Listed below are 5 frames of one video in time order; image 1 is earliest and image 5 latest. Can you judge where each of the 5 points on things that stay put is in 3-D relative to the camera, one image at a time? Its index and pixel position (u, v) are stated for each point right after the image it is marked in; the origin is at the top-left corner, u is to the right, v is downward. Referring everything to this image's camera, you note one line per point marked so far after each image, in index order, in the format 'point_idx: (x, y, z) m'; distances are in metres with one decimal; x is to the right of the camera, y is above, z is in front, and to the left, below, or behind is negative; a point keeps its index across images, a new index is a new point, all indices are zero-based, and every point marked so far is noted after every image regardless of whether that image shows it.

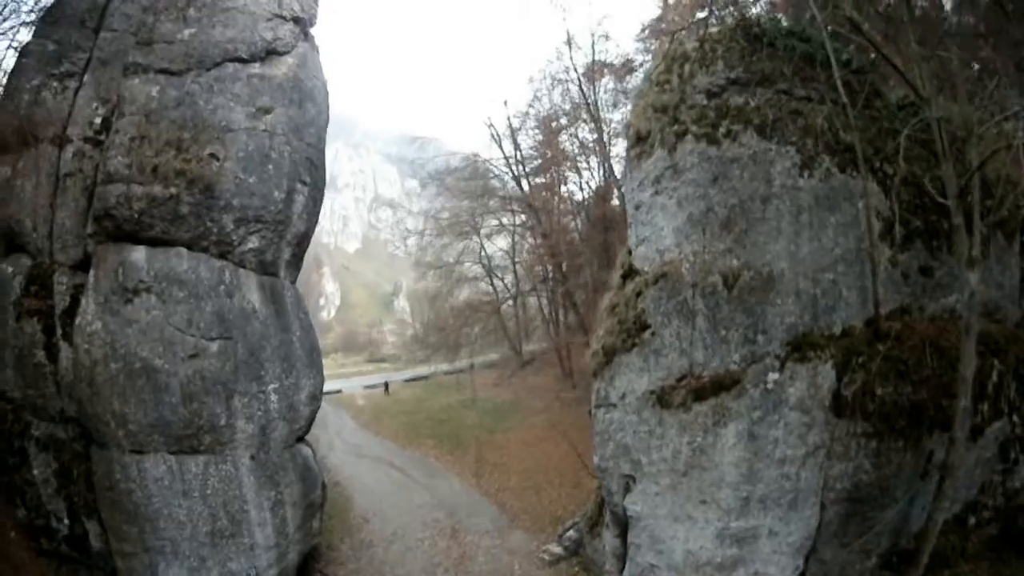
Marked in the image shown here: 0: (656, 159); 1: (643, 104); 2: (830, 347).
0: (+1.6, +1.4, +8.7) m
1: (+1.6, +2.0, +9.1) m
2: (+3.3, -0.6, +8.0) m
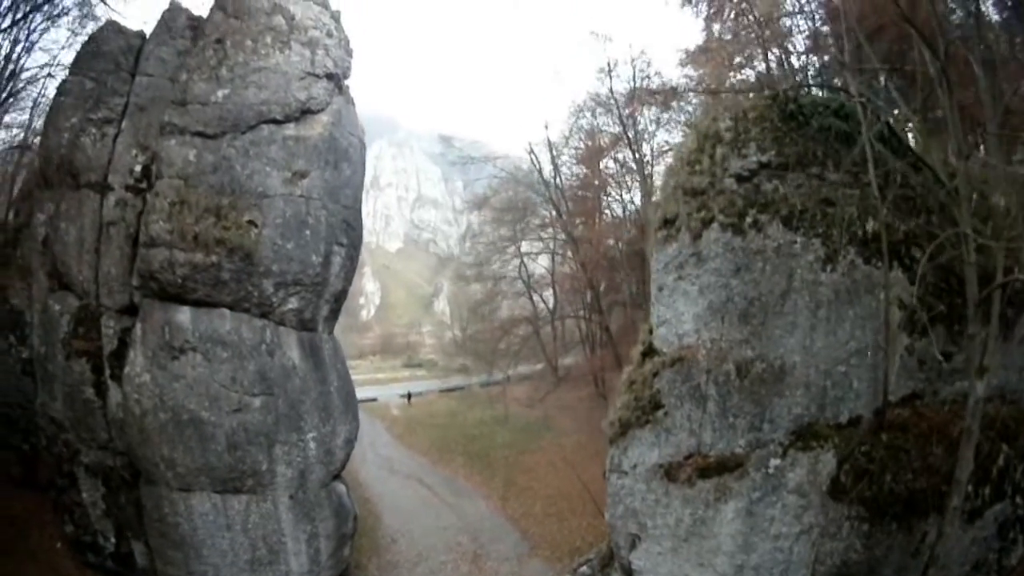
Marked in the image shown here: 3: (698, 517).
0: (+1.9, +0.5, +9.0) m
1: (+1.9, +1.2, +9.3) m
2: (+3.5, -1.6, +8.4) m
3: (+2.0, -2.5, +8.6) m
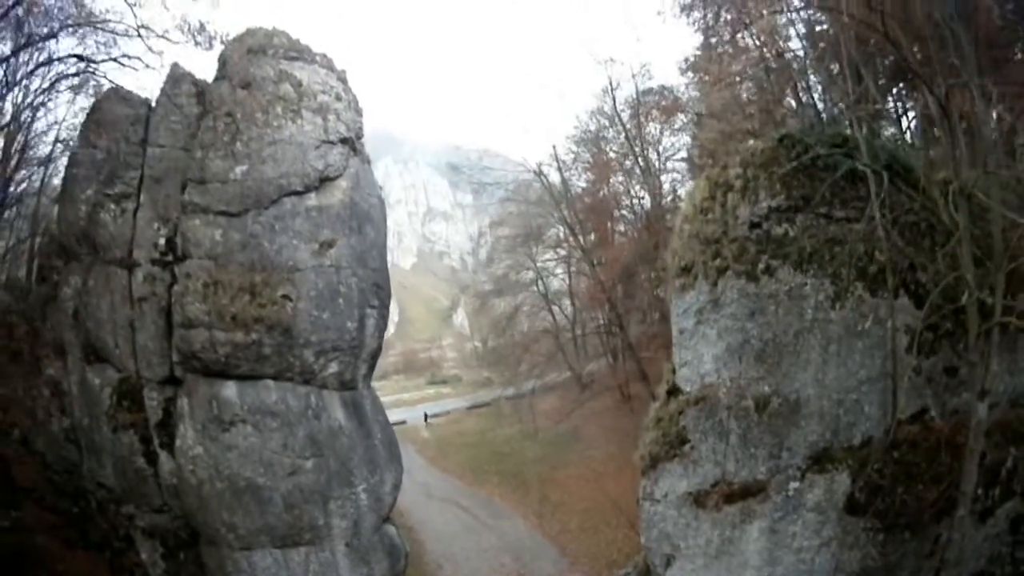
0: (+2.2, 0.0, +9.5) m
1: (+2.2, +0.7, +9.8) m
2: (+3.9, -2.0, +9.2) m
3: (+2.6, -3.0, +9.4) m
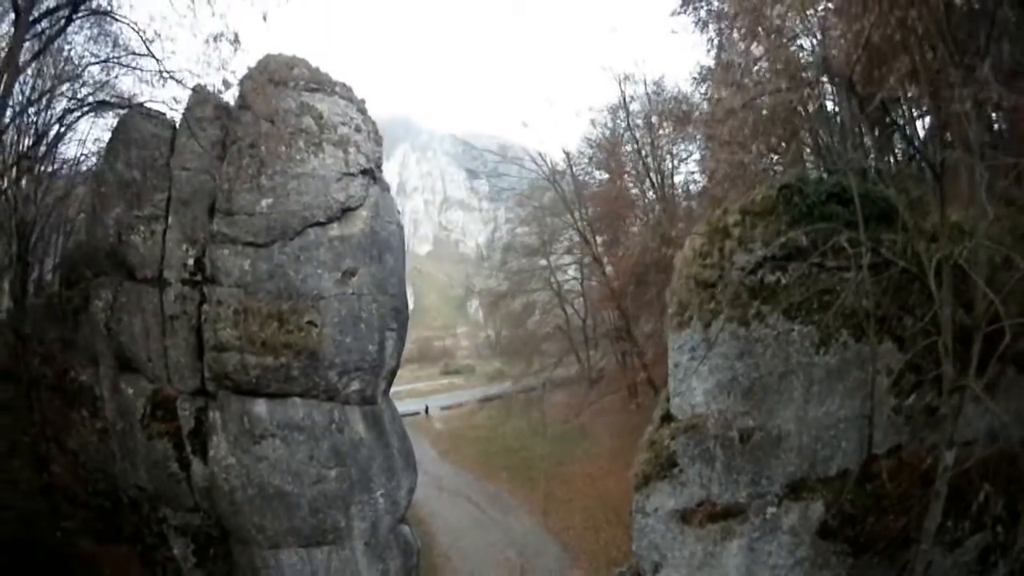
0: (+2.3, -0.5, +10.1) m
1: (+2.2, +0.3, +10.3) m
2: (+3.9, -2.6, +10.0) m
3: (+2.6, -3.5, +10.3) m
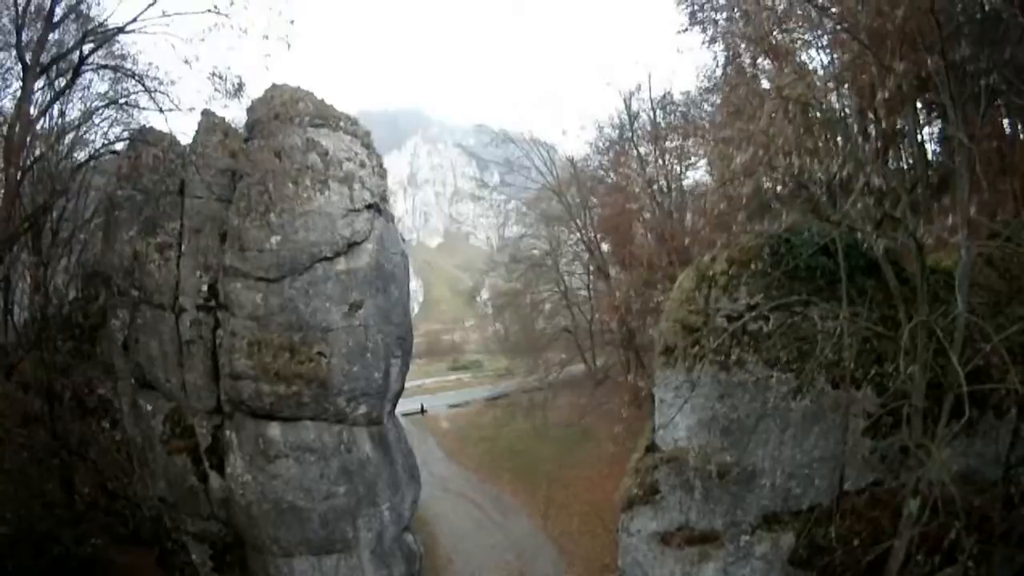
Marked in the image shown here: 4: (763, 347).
0: (+2.2, -1.1, +10.6) m
1: (+2.2, -0.3, +10.7) m
2: (+3.8, -3.2, +10.5) m
3: (+2.4, -4.0, +11.0) m
4: (+3.2, -0.7, +10.1) m
